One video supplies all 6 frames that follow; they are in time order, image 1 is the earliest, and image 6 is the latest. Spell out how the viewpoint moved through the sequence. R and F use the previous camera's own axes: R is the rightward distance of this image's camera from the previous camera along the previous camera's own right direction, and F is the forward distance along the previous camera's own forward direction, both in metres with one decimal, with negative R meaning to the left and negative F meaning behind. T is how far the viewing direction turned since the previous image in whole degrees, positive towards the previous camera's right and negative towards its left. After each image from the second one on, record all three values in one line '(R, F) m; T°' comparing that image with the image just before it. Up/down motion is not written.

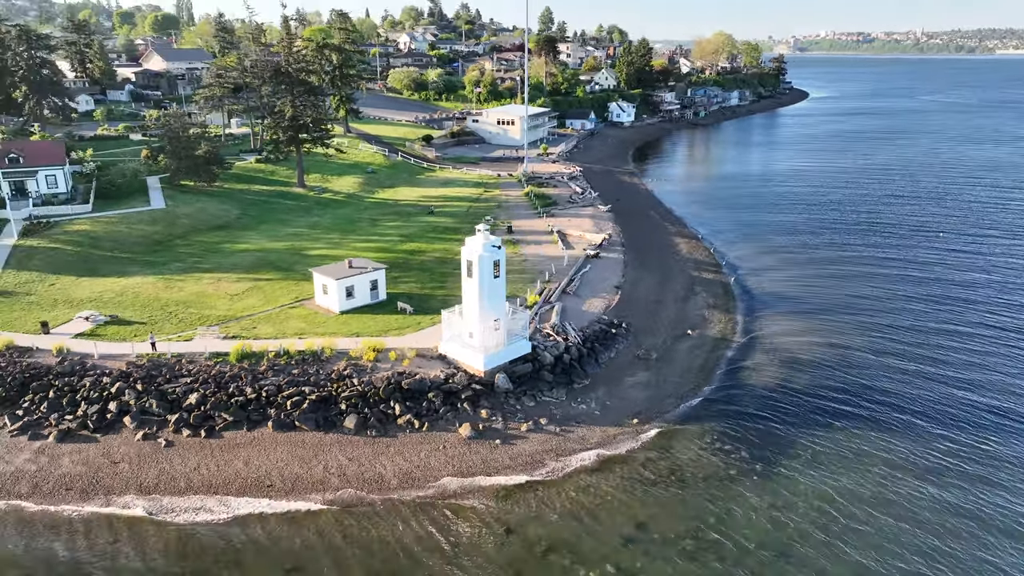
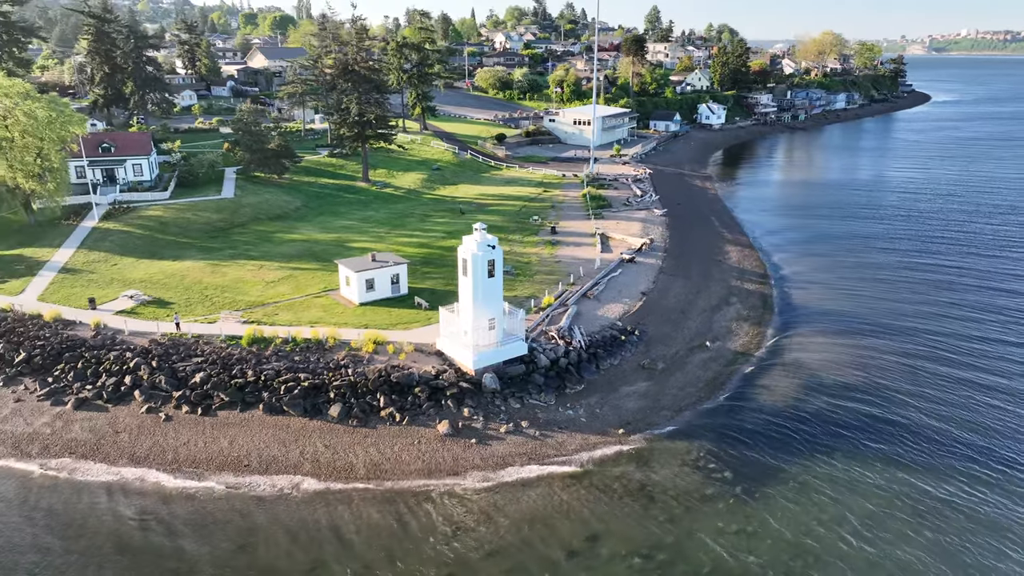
(+3.9, +0.4) m; -8°
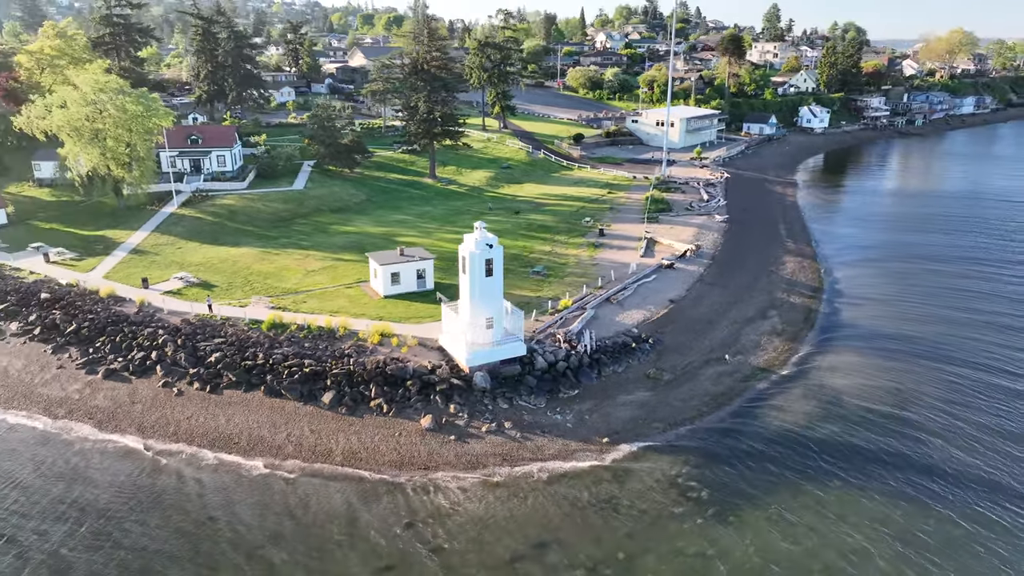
(+4.0, +0.4) m; -8°
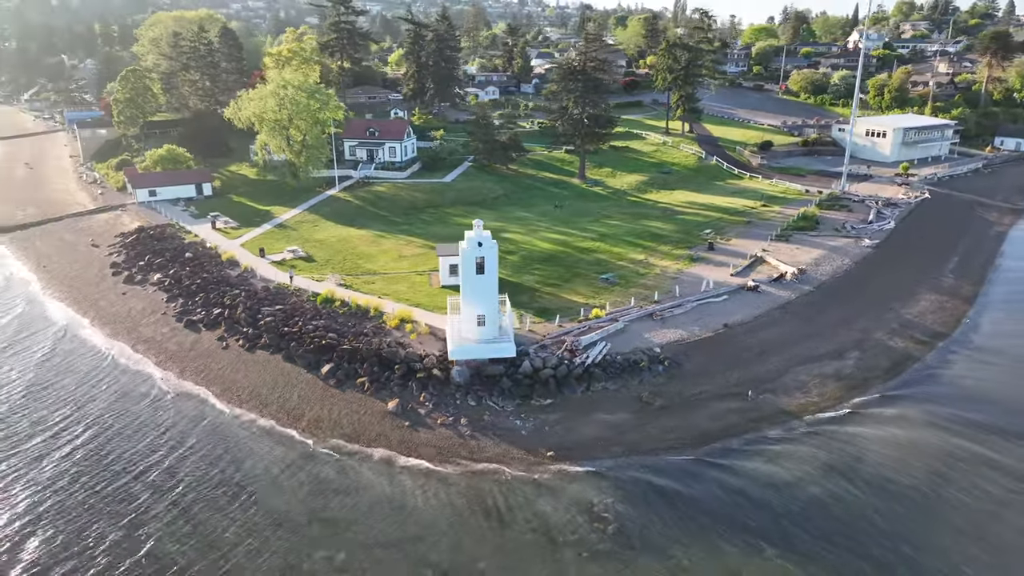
(+9.3, +1.7) m; -19°
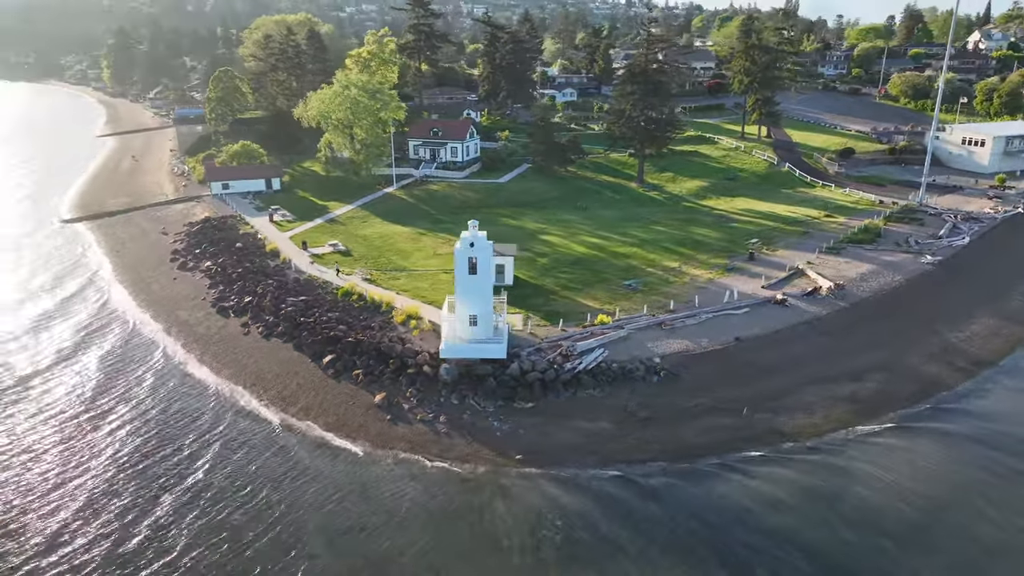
(+4.0, +0.2) m; -8°
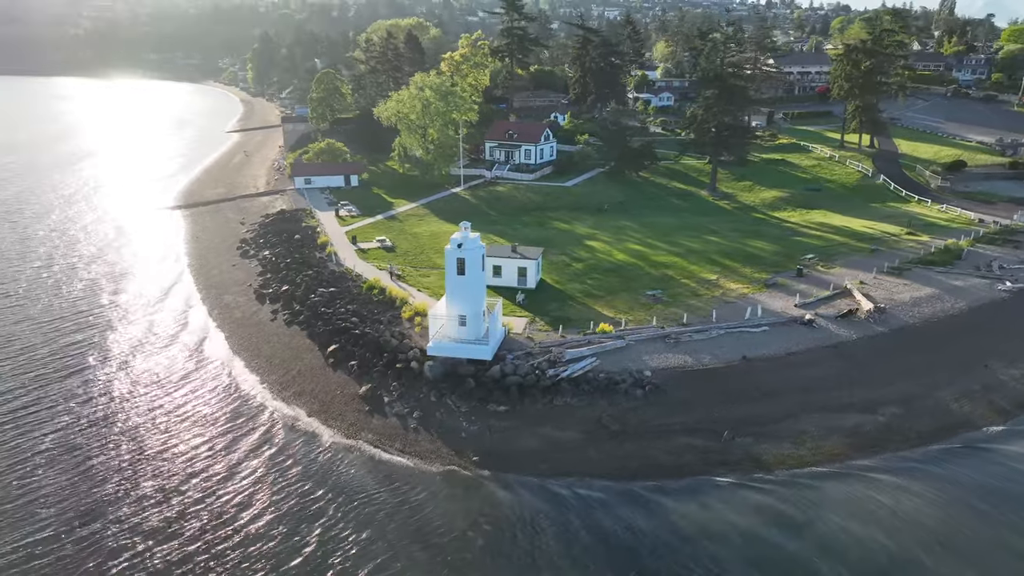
(+5.0, +0.4) m; -10°
